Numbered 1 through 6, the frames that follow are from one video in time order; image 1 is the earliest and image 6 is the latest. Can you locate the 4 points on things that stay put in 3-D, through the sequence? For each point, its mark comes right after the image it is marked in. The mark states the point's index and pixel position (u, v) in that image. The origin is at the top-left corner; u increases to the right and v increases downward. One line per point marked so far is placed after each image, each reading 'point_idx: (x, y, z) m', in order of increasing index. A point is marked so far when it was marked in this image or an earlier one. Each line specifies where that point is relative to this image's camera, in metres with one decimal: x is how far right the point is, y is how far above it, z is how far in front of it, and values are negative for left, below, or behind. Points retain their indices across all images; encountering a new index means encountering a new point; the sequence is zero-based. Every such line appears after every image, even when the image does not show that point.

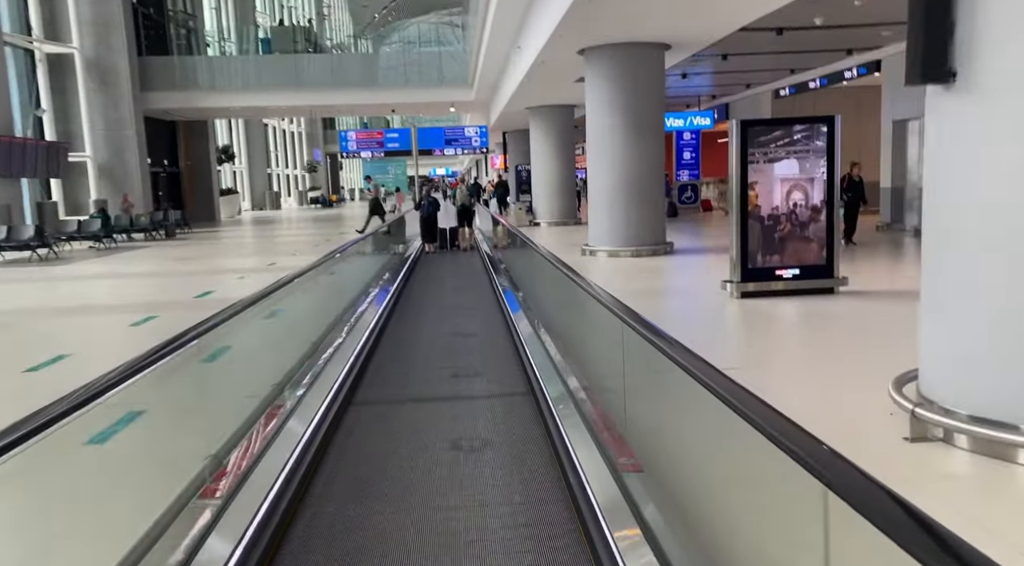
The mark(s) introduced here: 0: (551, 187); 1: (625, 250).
0: (+0.9, +2.1, +17.4) m
1: (+1.4, +0.4, +9.6) m
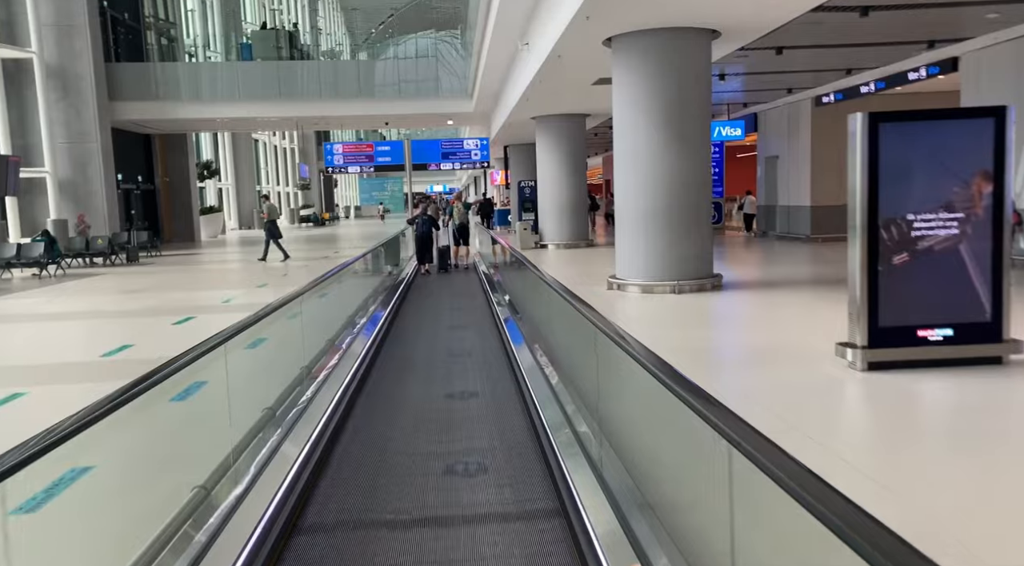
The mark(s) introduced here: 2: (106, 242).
0: (+1.0, +1.5, +15.7) m
1: (+1.5, 0.0, +7.8) m
2: (-7.3, +0.7, +14.3) m
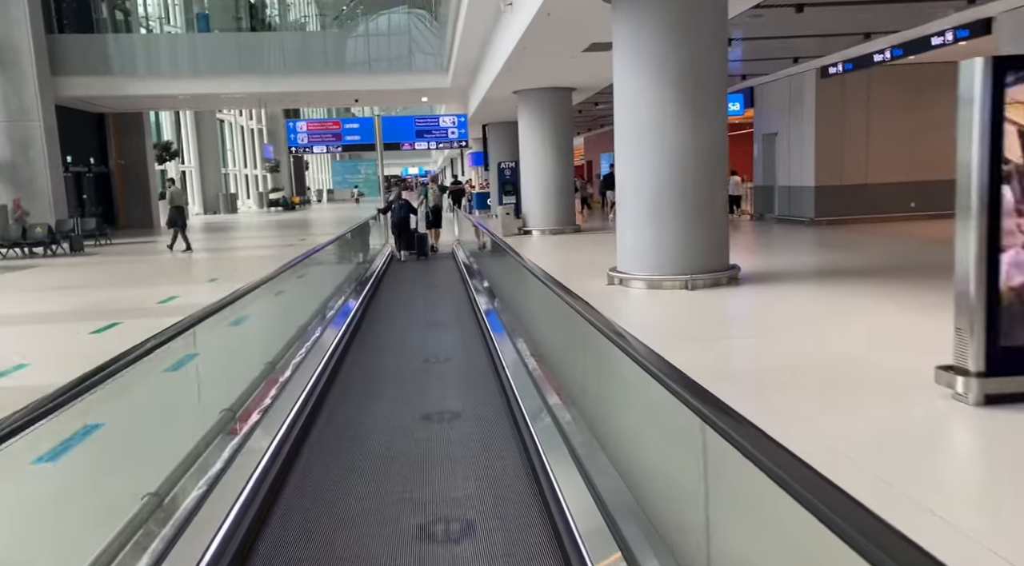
0: (+0.6, +1.8, +14.6) m
1: (+1.4, 0.0, +6.8) m
2: (-7.7, +0.9, +13.0) m
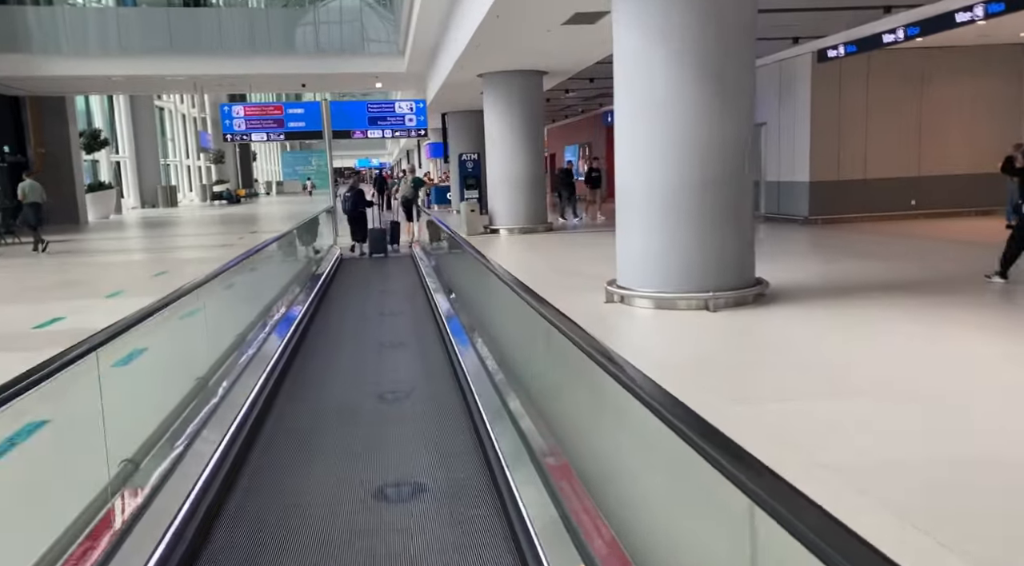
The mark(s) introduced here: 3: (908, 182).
0: (0.0, +1.7, +13.2) m
1: (+1.2, -0.1, +5.6) m
2: (-8.2, +0.8, +11.2) m
3: (+5.8, +1.5, +11.6) m
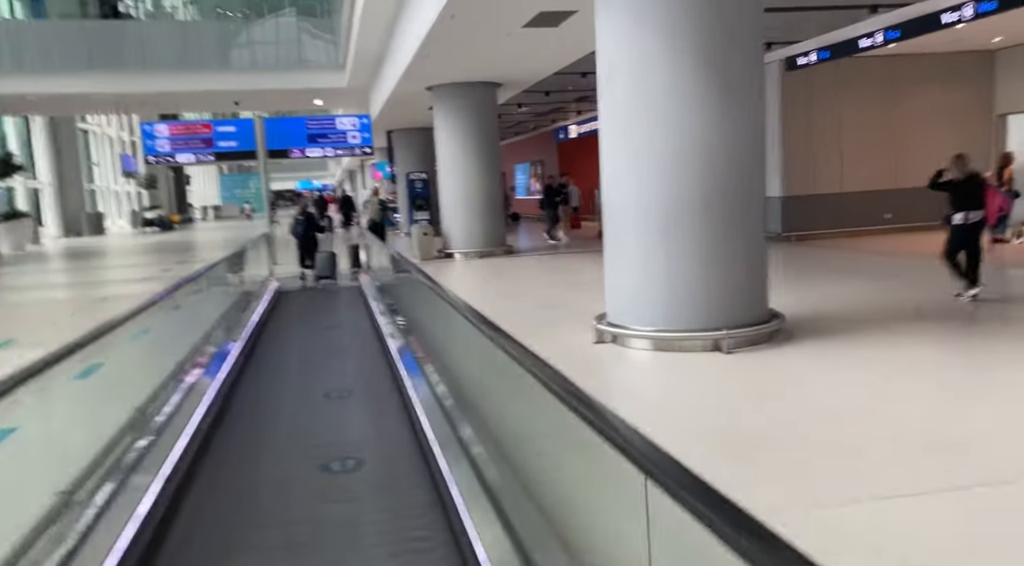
0: (-0.7, +1.3, +12.3) m
1: (+1.0, -0.3, +4.7) m
2: (-8.7, +0.2, +9.8) m
3: (+5.2, +1.2, +11.1) m
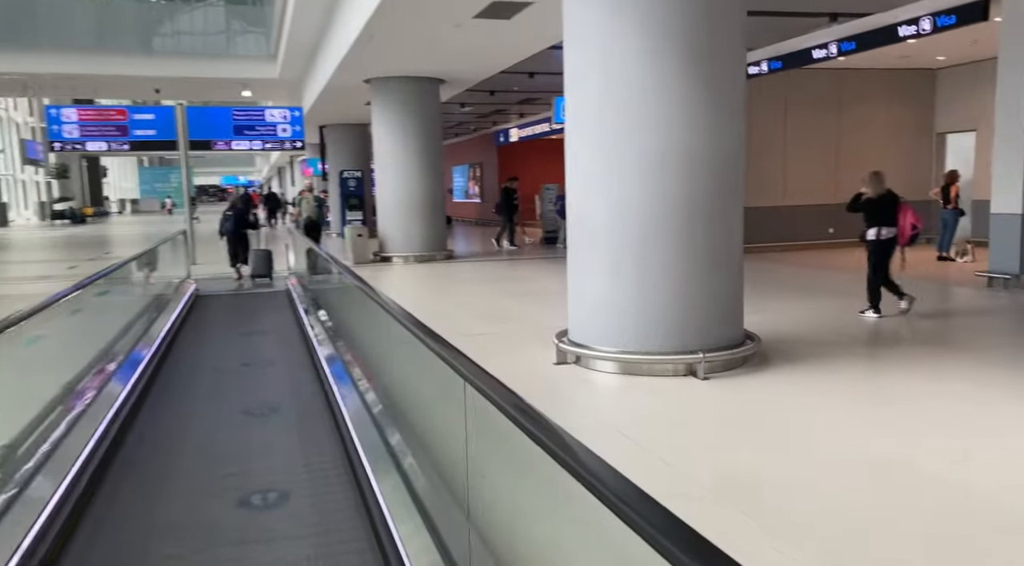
0: (-1.6, +1.2, +11.7) m
1: (+0.8, -0.4, +4.3) m
2: (-9.4, +0.3, +8.5) m
3: (+4.4, +1.0, +11.0) m
